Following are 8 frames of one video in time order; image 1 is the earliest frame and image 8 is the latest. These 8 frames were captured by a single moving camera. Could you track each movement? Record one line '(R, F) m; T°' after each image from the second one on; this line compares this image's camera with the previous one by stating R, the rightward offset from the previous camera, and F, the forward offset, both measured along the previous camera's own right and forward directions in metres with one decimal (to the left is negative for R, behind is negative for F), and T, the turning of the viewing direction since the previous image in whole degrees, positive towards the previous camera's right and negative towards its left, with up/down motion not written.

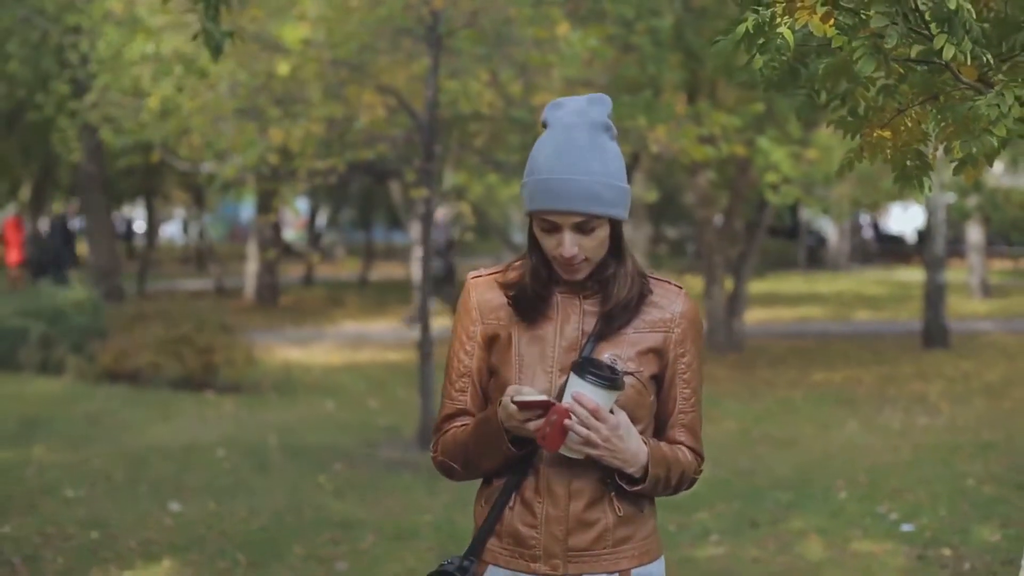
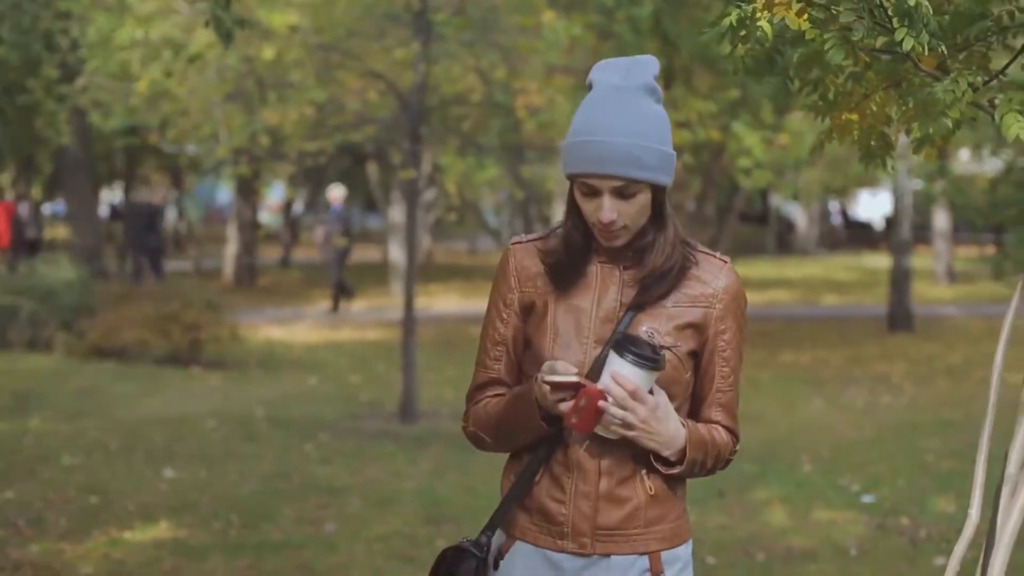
(0.0, -0.4) m; +1°
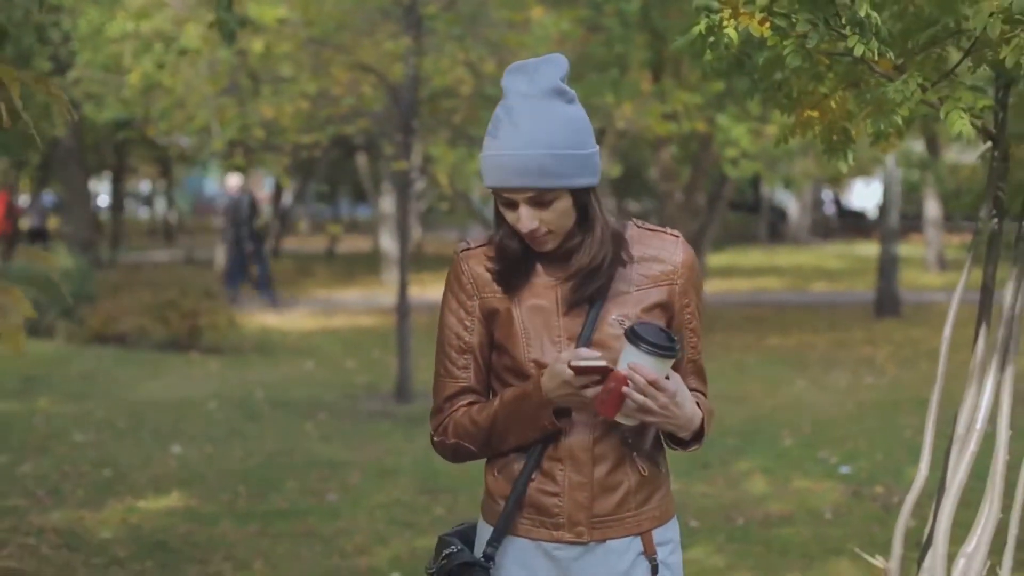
(0.0, -0.4) m; 0°
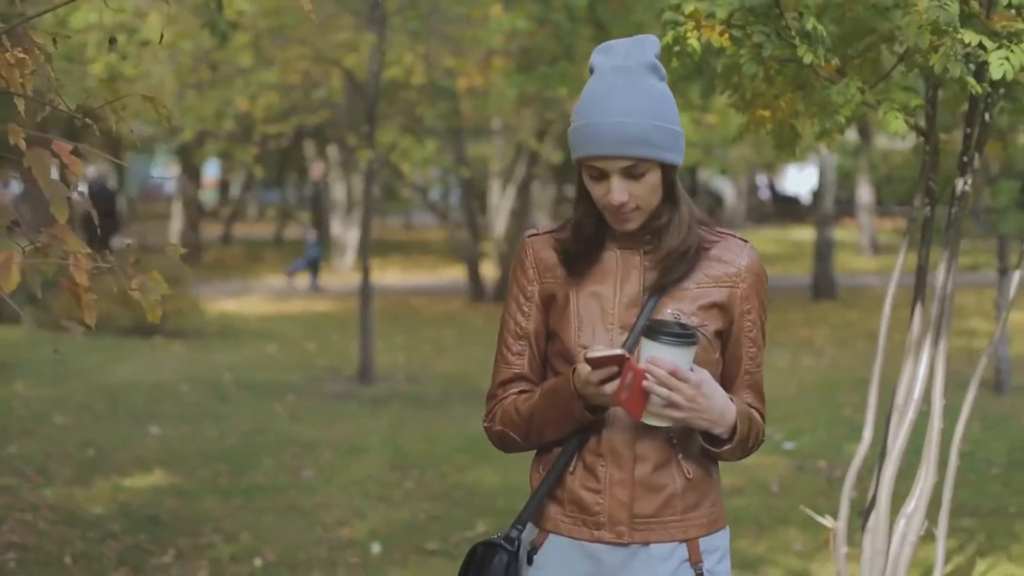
(-0.1, -0.5) m; +2°
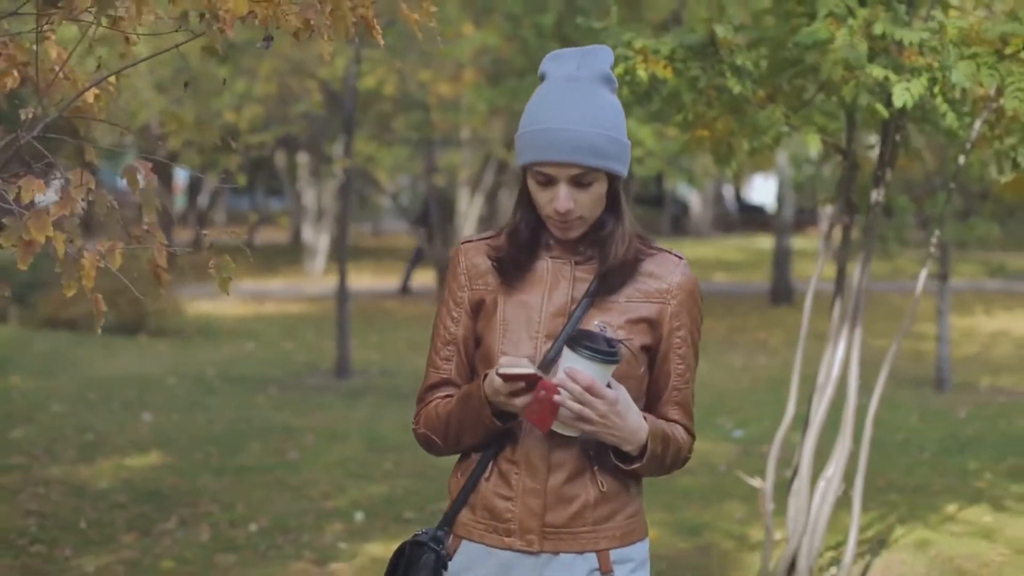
(0.0, -0.8) m; +1°
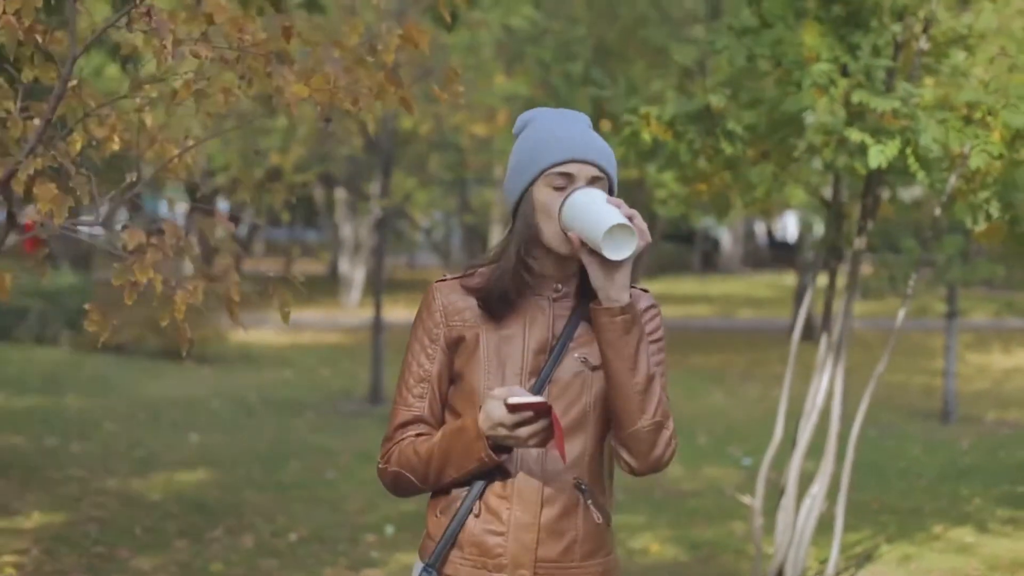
(+0.1, -0.7) m; -1°
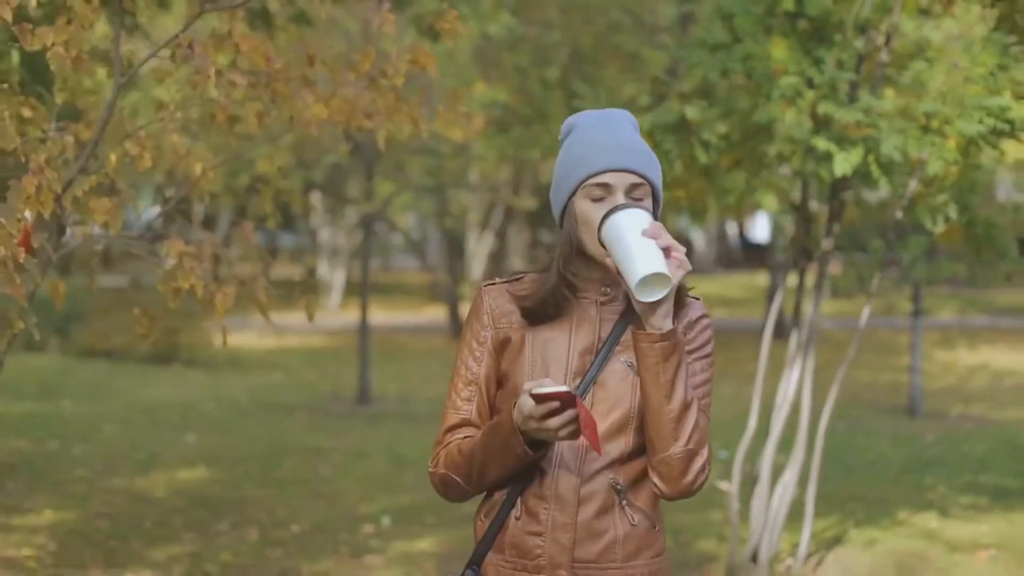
(-0.1, -0.4) m; +1°
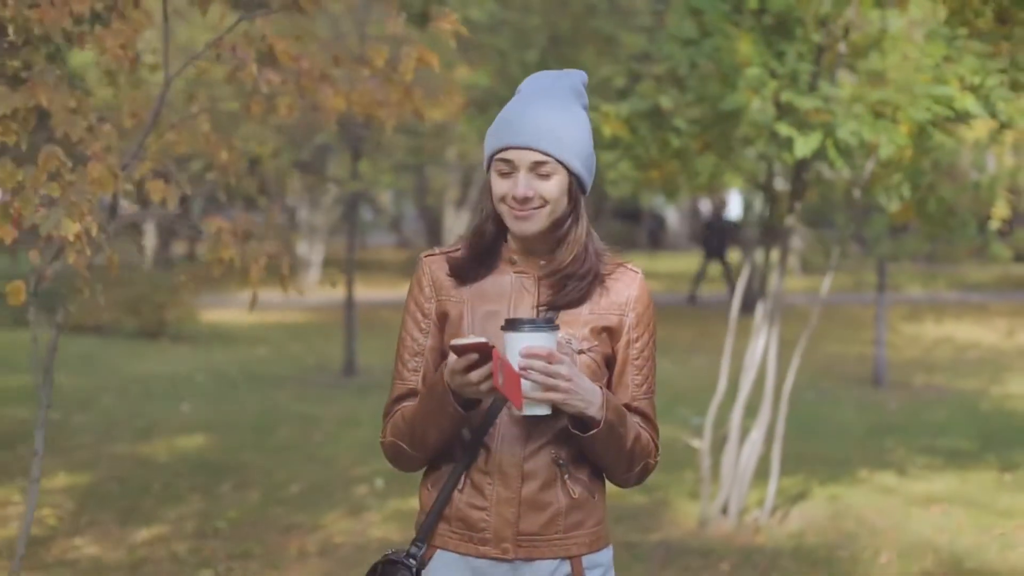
(-0.1, -0.5) m; +1°
